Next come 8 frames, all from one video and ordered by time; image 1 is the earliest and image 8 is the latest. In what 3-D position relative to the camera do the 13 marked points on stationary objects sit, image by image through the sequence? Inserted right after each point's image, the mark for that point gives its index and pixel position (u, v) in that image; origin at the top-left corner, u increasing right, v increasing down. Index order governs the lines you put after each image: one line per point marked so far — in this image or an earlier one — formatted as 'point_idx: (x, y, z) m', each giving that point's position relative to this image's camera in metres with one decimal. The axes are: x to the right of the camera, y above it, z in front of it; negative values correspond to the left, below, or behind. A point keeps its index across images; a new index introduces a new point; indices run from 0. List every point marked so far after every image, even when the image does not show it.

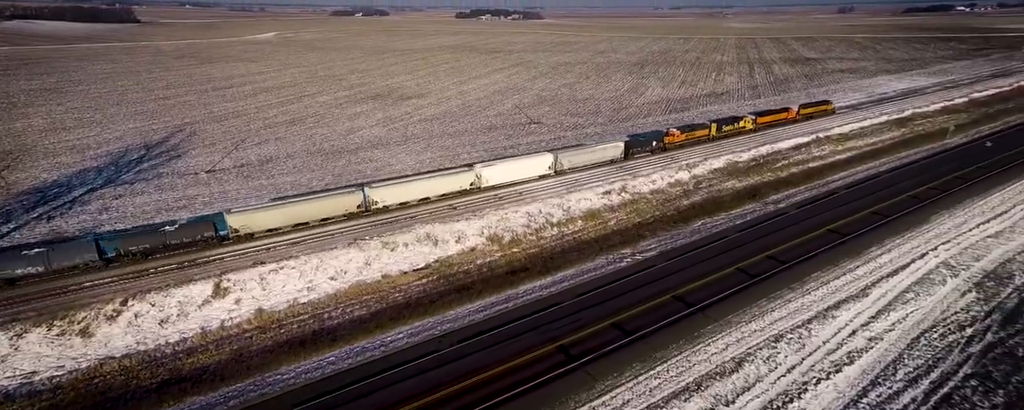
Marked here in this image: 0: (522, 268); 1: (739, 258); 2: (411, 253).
0: (+0.3, -2.3, +16.7) m
1: (+8.0, -1.8, +16.0) m
2: (-3.8, -1.8, +17.9) m
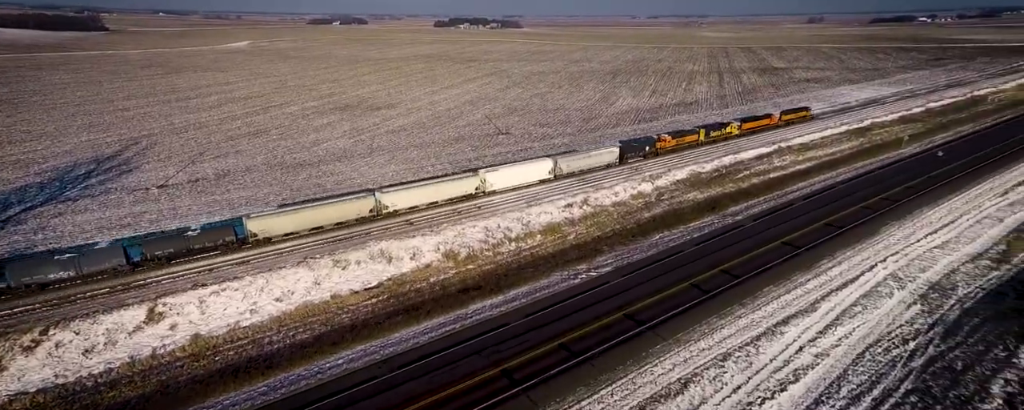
0: (-1.3, -2.8, +16.4) m
1: (+6.3, -2.3, +15.9) m
2: (-5.5, -2.5, +17.4) m
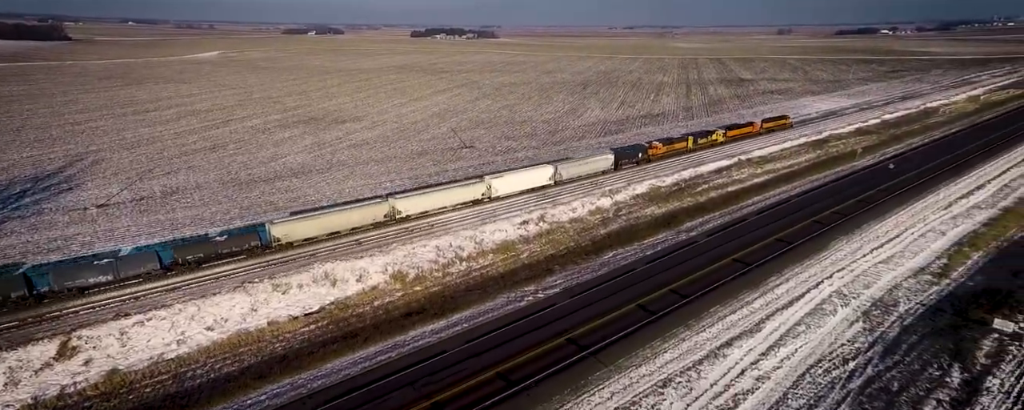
0: (-3.2, -3.6, +15.8) m
1: (+4.5, -2.9, +15.6) m
2: (-7.4, -3.3, +16.7) m
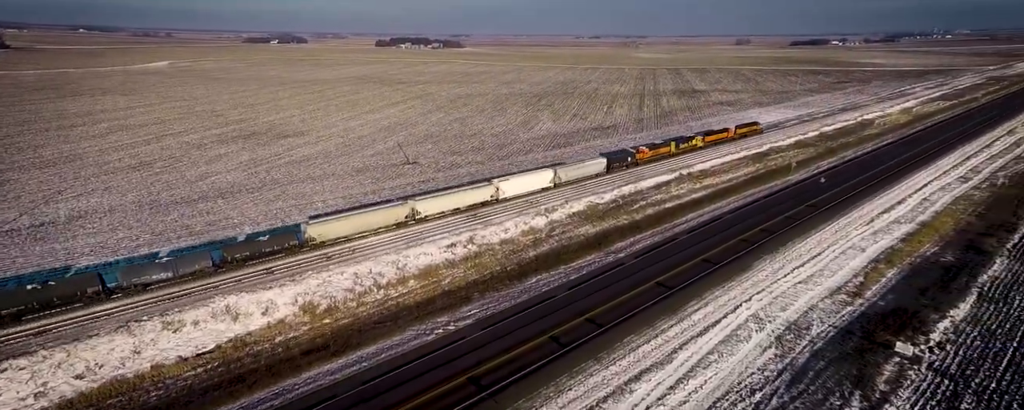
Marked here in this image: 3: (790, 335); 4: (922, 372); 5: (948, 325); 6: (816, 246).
0: (-6.1, -4.5, +14.8) m
1: (+1.5, -3.8, +15.0) m
2: (-10.4, -4.3, +15.4) m
3: (+8.7, -4.1, +14.4) m
4: (+10.9, -4.5, +12.3) m
5: (+13.2, -3.6, +14.1) m
6: (+12.8, -1.7, +19.5) m
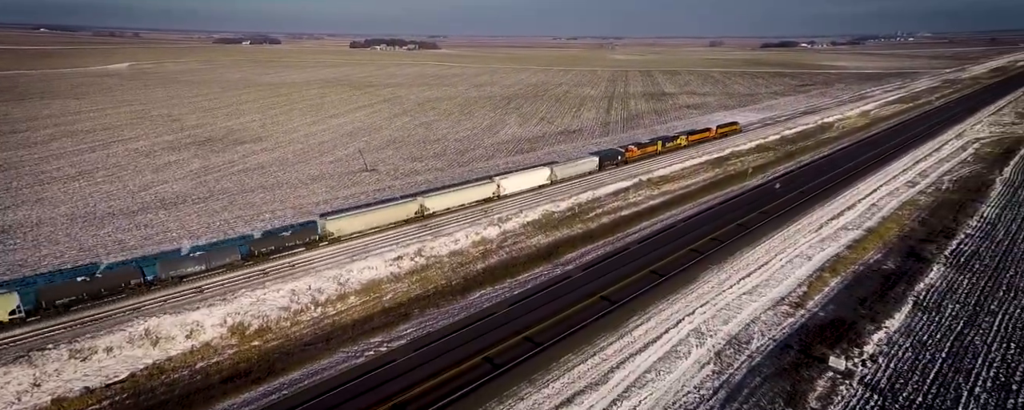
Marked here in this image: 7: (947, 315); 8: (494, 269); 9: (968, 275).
0: (-8.1, -5.1, +14.0) m
1: (-0.5, -4.2, +14.5) m
2: (-12.4, -4.9, +14.4) m
3: (+6.6, -4.4, +14.2) m
4: (+9.0, -4.8, +12.2) m
5: (+11.2, -4.0, +14.0) m
6: (+10.6, -2.1, +19.5) m
7: (+13.8, -3.5, +14.7) m
8: (-0.8, -2.7, +19.7) m
9: (+16.4, -2.5, +16.8) m
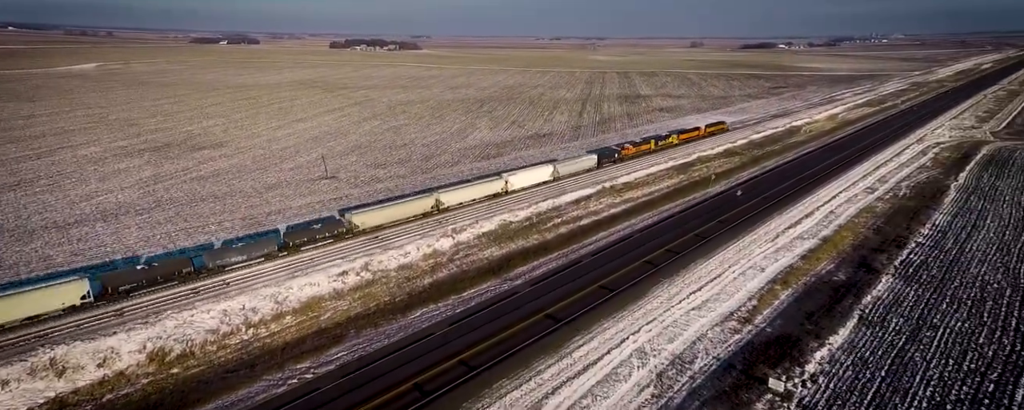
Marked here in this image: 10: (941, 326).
0: (-10.1, -5.6, +13.0) m
1: (-2.5, -4.7, +13.8) m
2: (-14.4, -5.5, +13.3) m
3: (+4.7, -4.9, +13.7) m
4: (+7.1, -5.2, +11.8) m
5: (+9.2, -4.4, +13.6) m
6: (+8.4, -2.5, +19.1) m
7: (+11.8, -3.9, +14.4) m
8: (-2.9, -3.3, +19.0) m
9: (+14.3, -2.9, +16.5) m
10: (+13.3, -3.7, +14.4) m
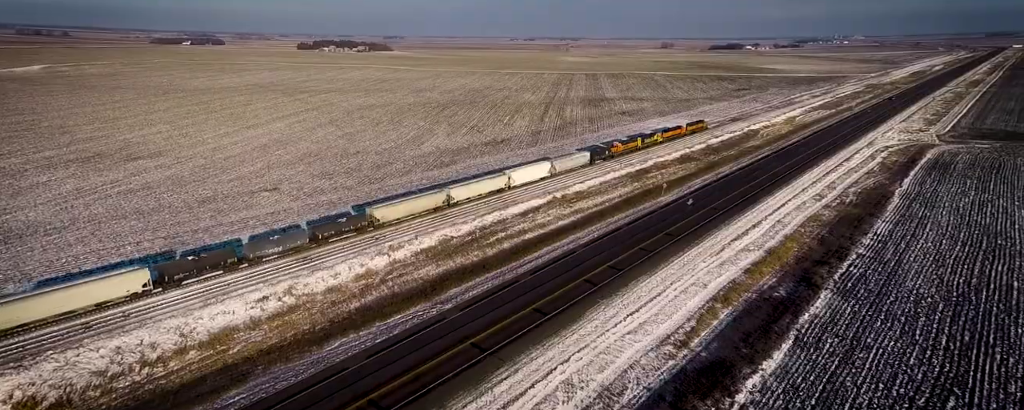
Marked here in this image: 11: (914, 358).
0: (-12.3, -6.5, +11.4) m
1: (-4.8, -5.5, +12.6) m
2: (-16.7, -6.4, +11.5) m
3: (+2.3, -5.5, +12.8) m
4: (+4.8, -5.8, +11.0) m
5: (+6.9, -5.0, +12.9) m
6: (+5.8, -3.1, +18.3) m
7: (+9.4, -4.4, +13.8) m
8: (-5.5, -4.0, +17.7) m
9: (+11.8, -3.4, +16.1) m
10: (+10.9, -4.2, +13.9) m
11: (+11.5, -4.4, +13.3) m
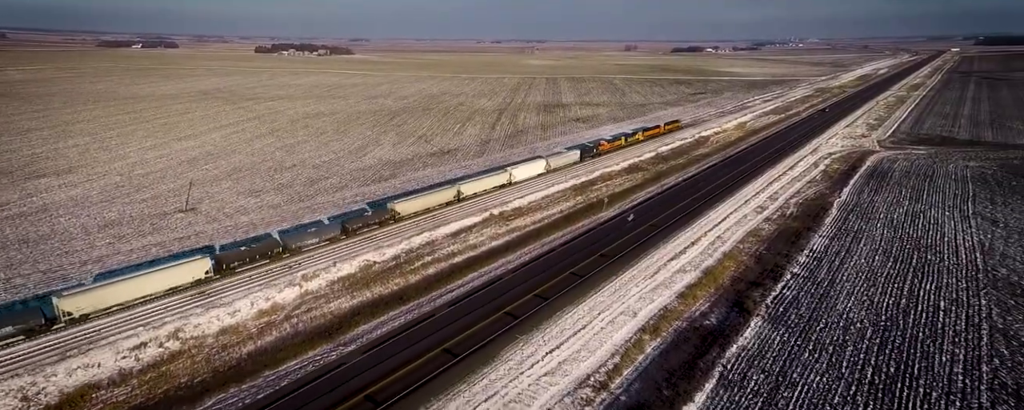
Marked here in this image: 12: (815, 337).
0: (-14.9, -7.6, +9.0) m
1: (-7.5, -6.5, +10.6) m
2: (-19.2, -7.6, +8.9) m
3: (-0.4, -6.4, +11.2) m
4: (+2.2, -6.6, +9.6) m
5: (+4.1, -5.7, +11.7) m
6: (+2.7, -3.9, +17.0) m
7: (+6.6, -5.1, +12.7) m
8: (-8.5, -5.1, +15.7) m
9: (+8.9, -4.1, +15.1) m
10: (+8.1, -4.9, +12.8) m
11: (+8.7, -5.1, +12.3) m
12: (+9.7, -4.2, +14.6) m
